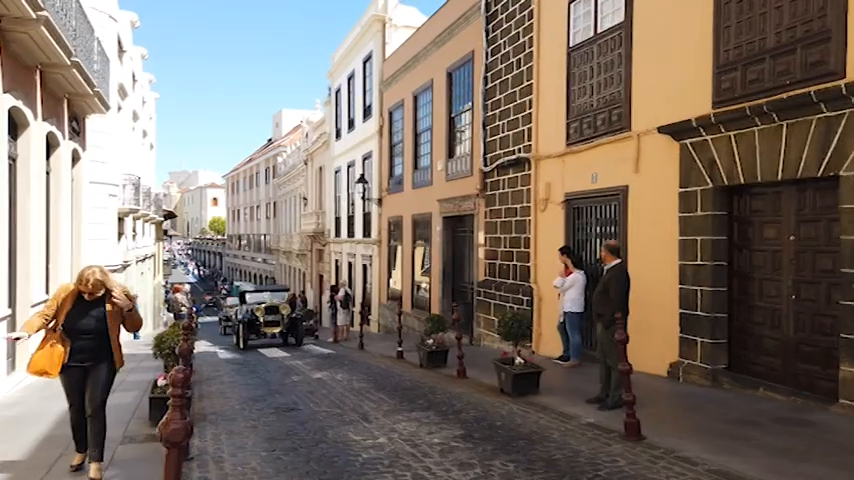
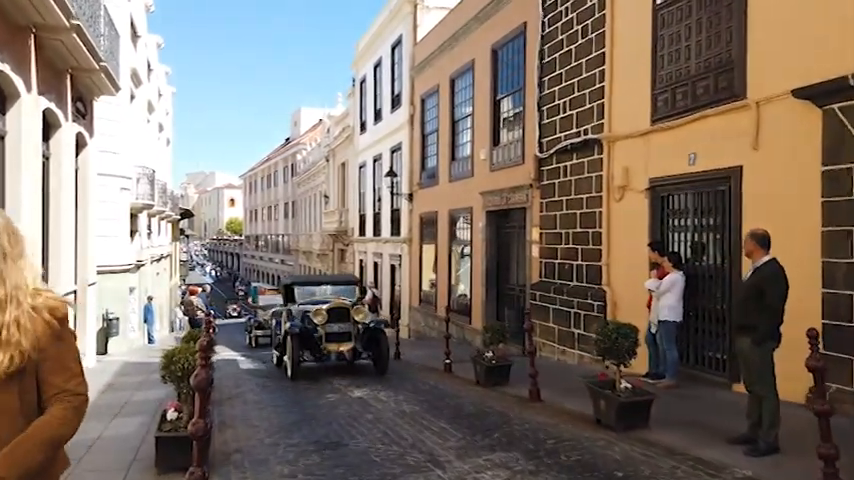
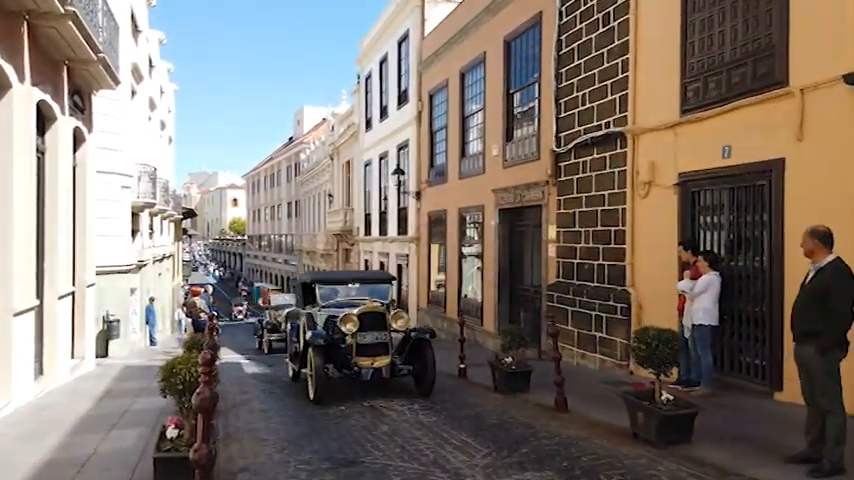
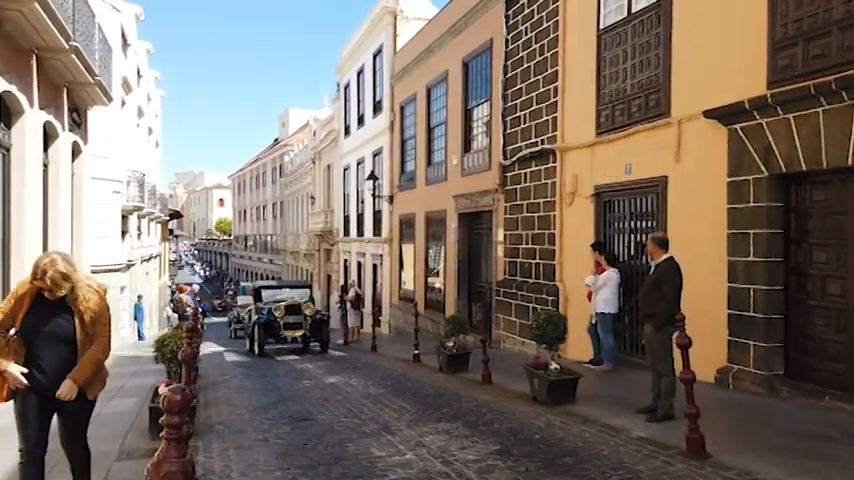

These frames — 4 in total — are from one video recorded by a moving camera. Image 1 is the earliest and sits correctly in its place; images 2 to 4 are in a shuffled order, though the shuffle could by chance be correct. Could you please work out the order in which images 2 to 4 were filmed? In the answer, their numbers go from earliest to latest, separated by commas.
4, 2, 3
